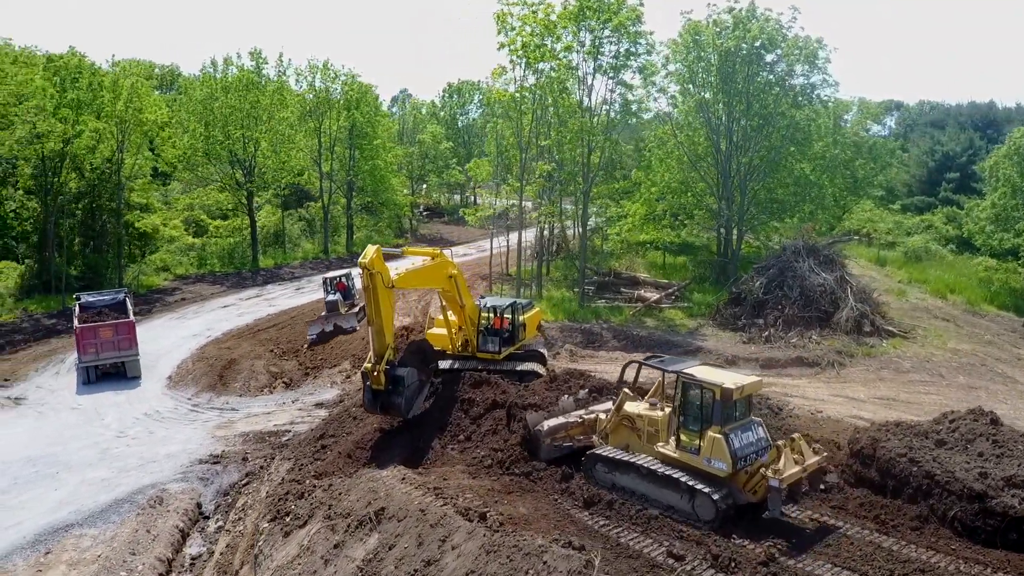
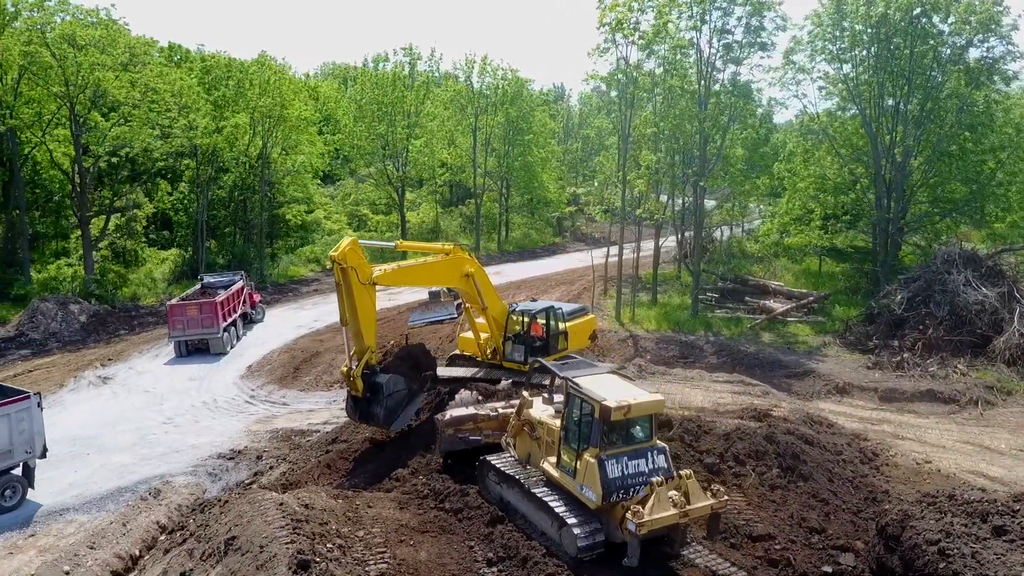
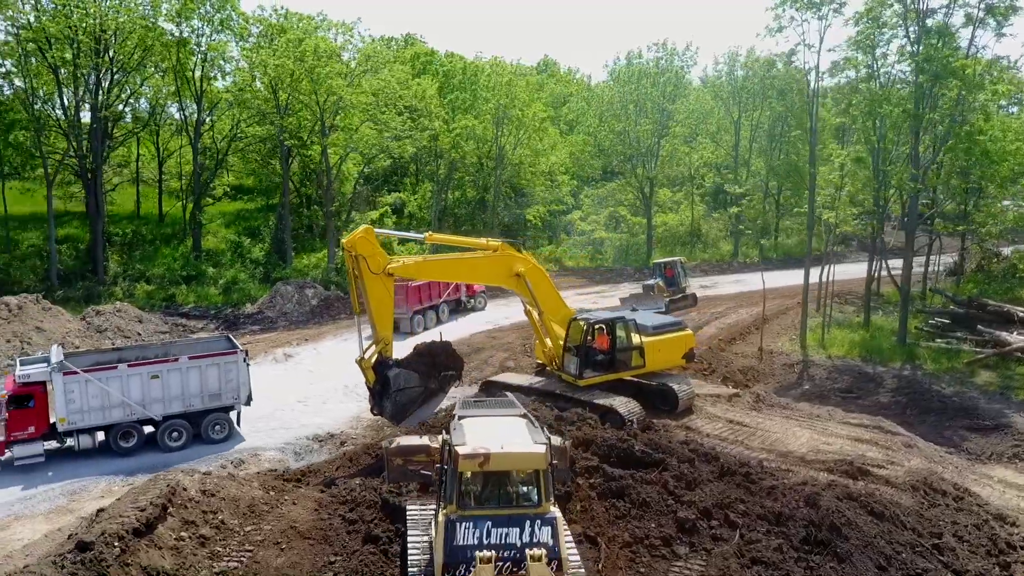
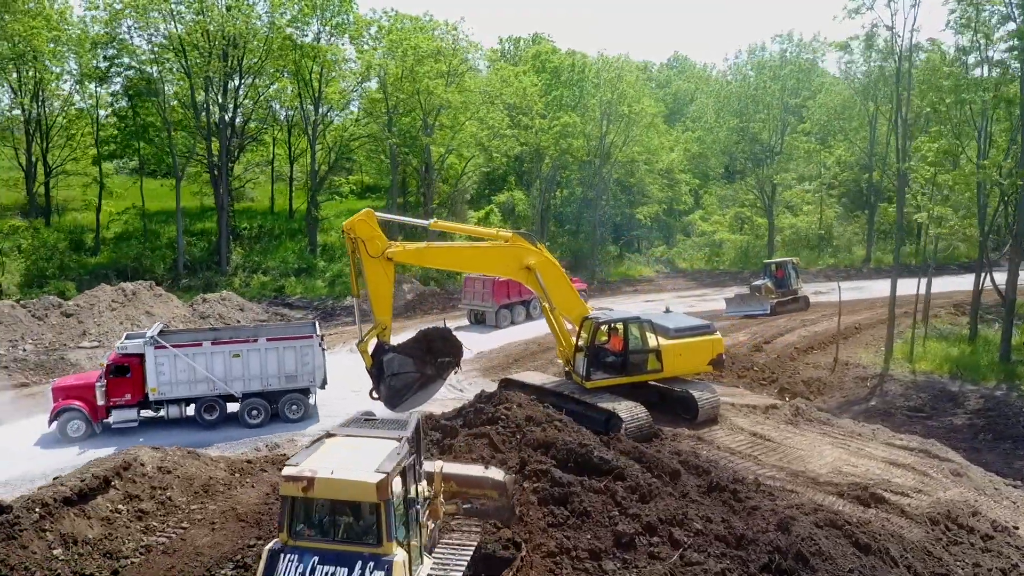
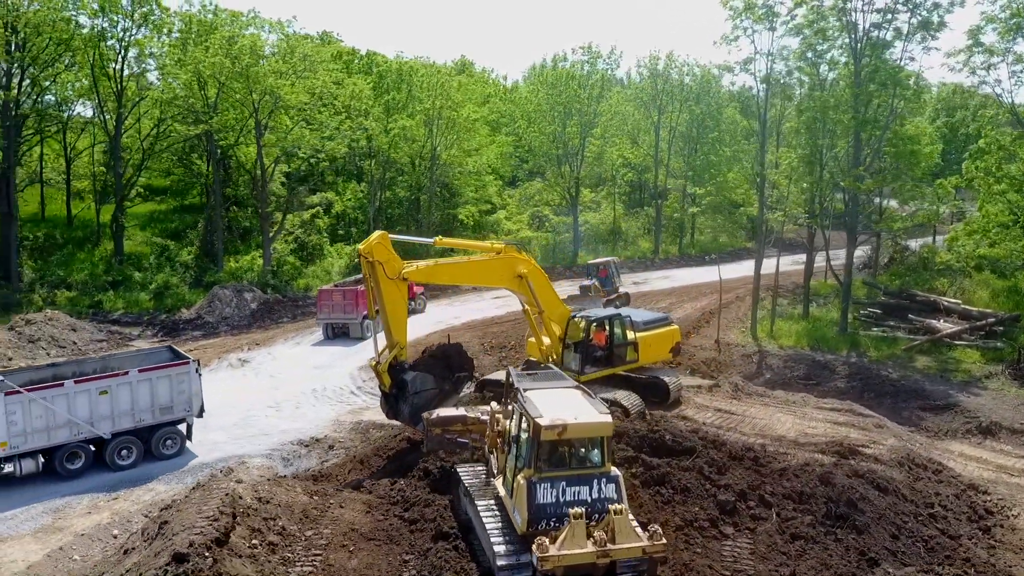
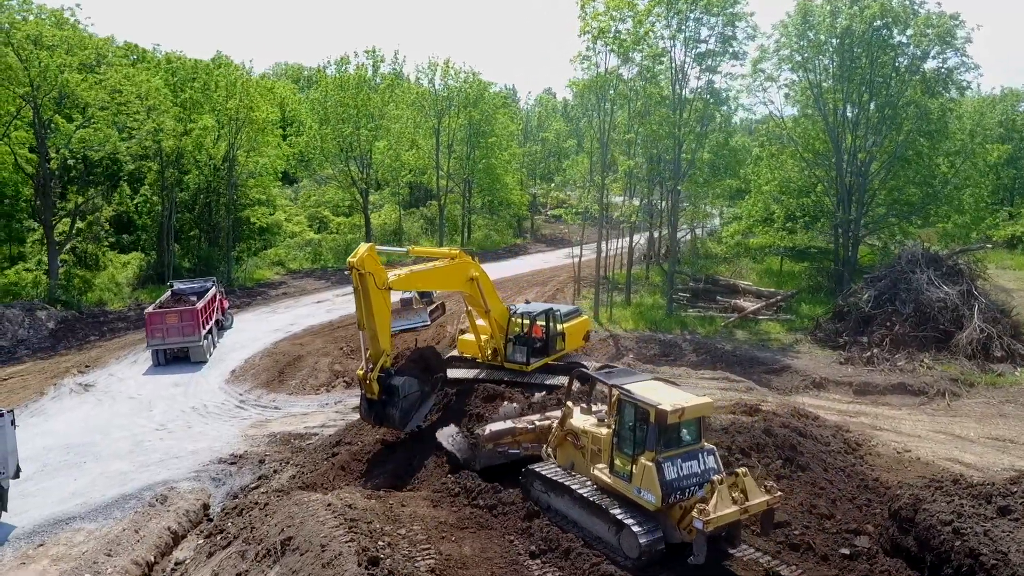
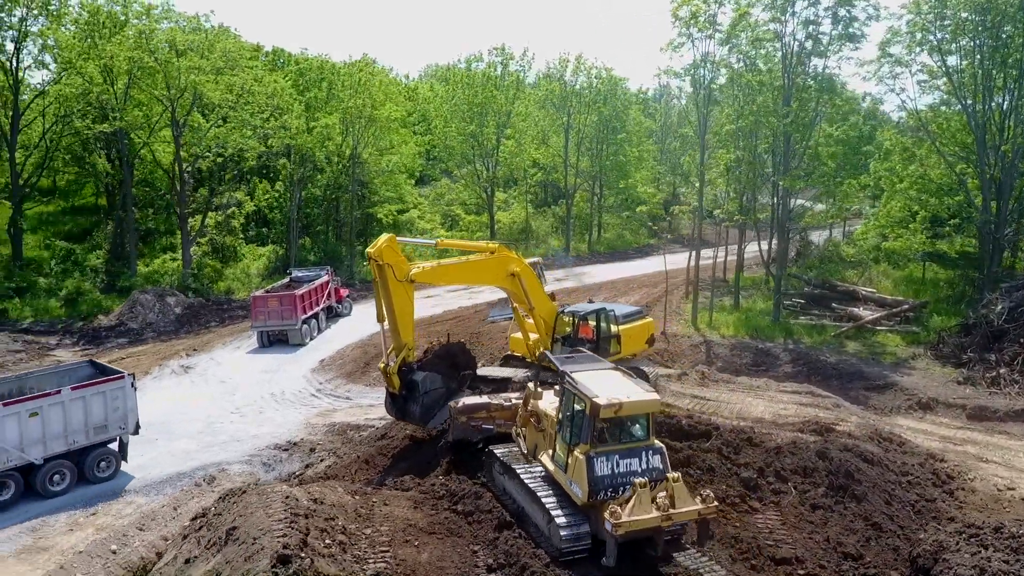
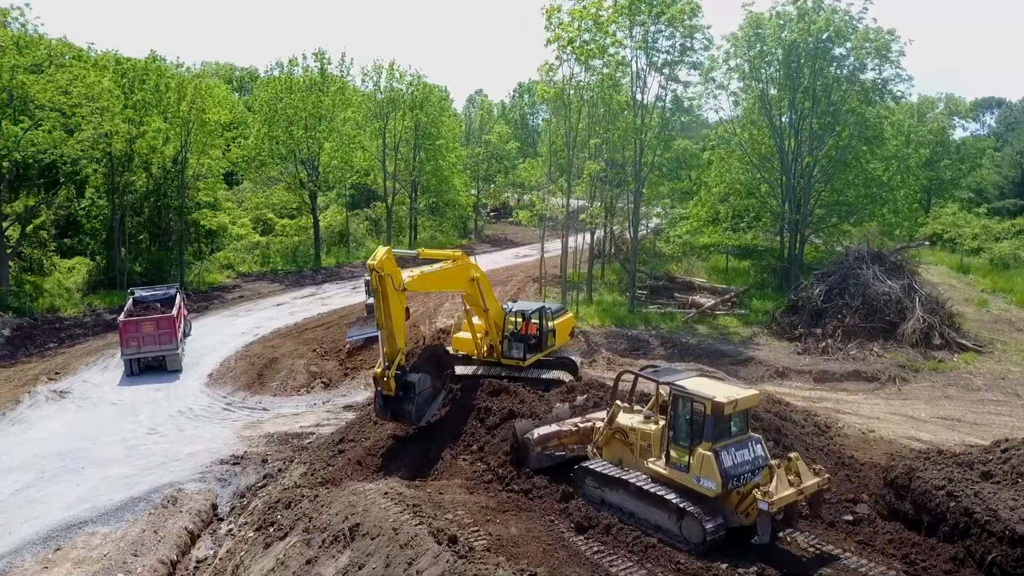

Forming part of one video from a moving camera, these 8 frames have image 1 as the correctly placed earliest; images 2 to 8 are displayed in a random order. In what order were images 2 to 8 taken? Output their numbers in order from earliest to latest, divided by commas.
8, 6, 2, 7, 5, 3, 4
